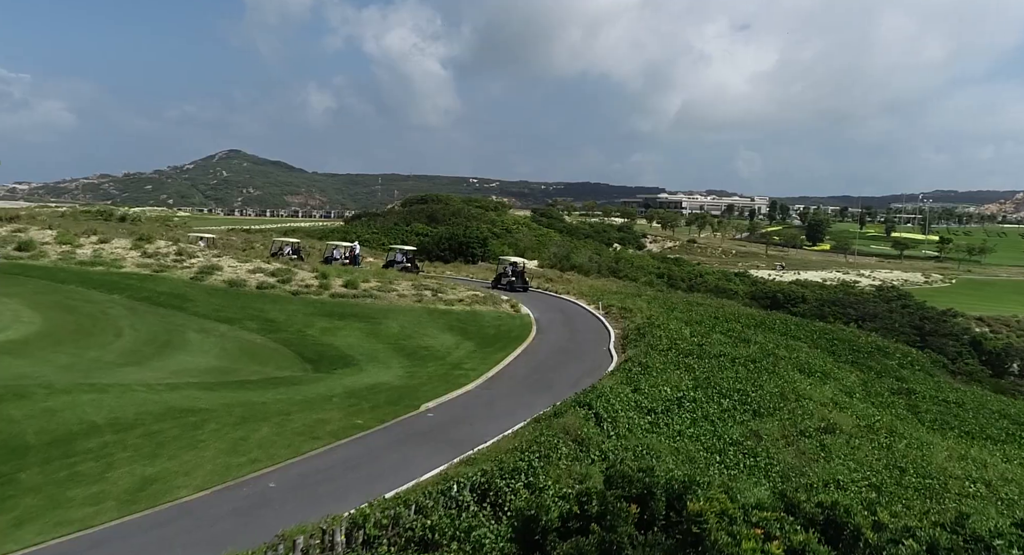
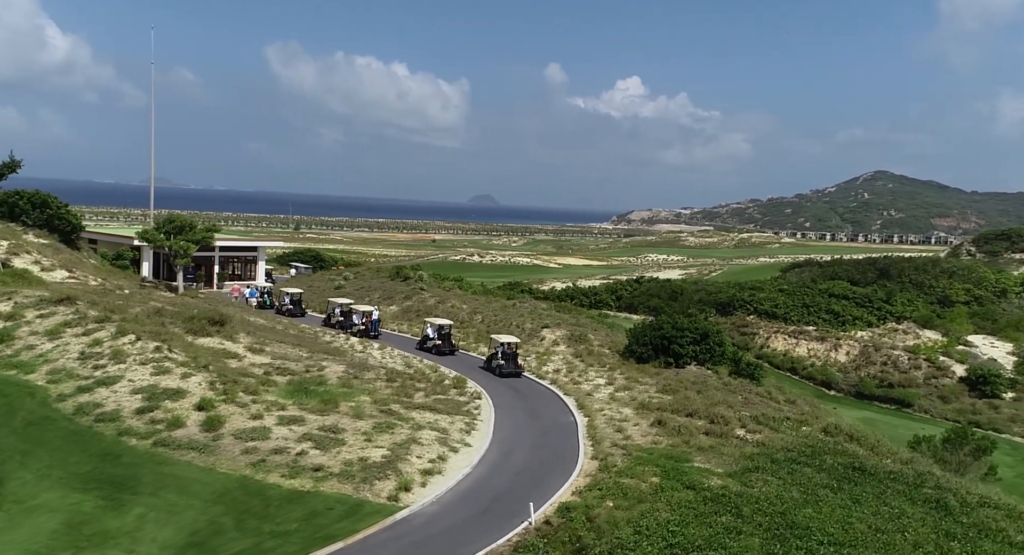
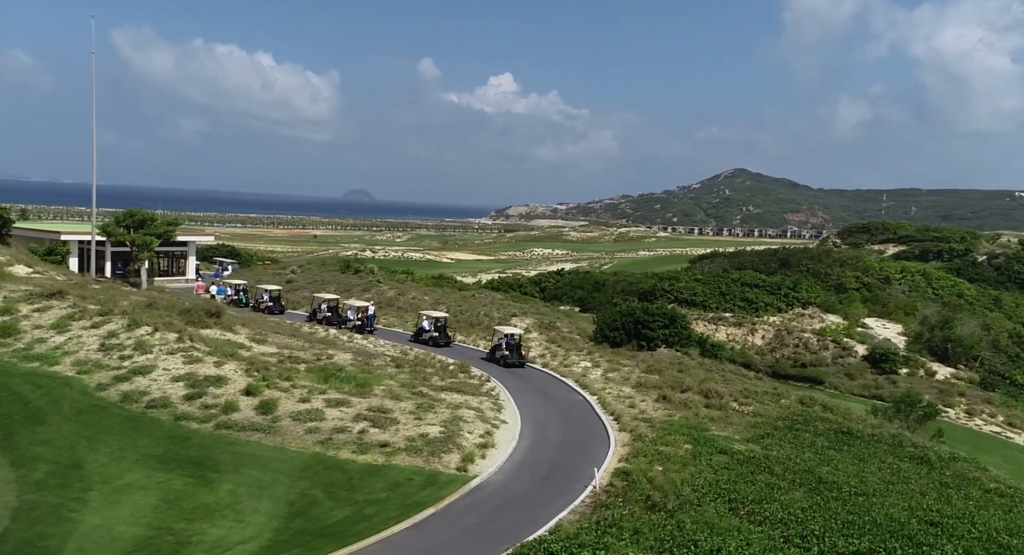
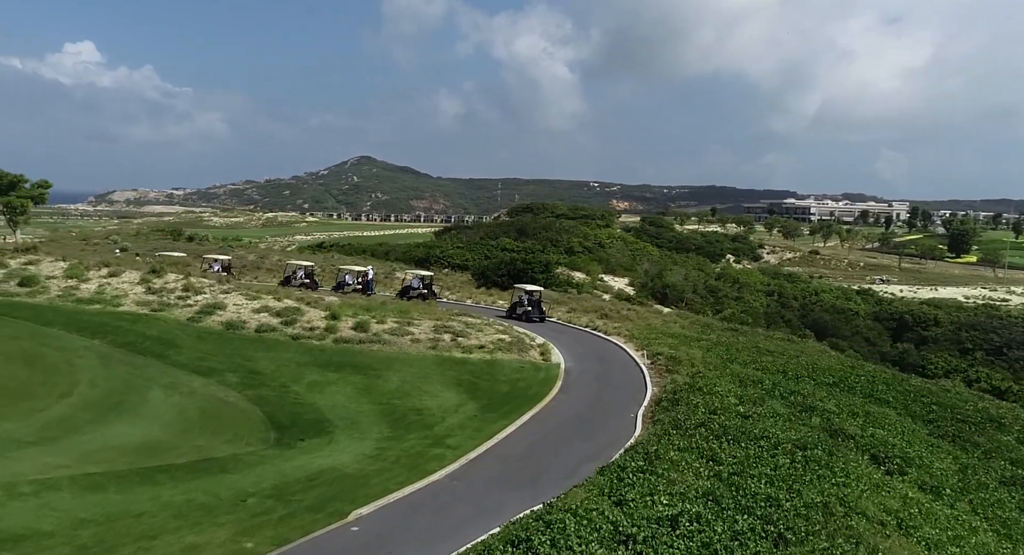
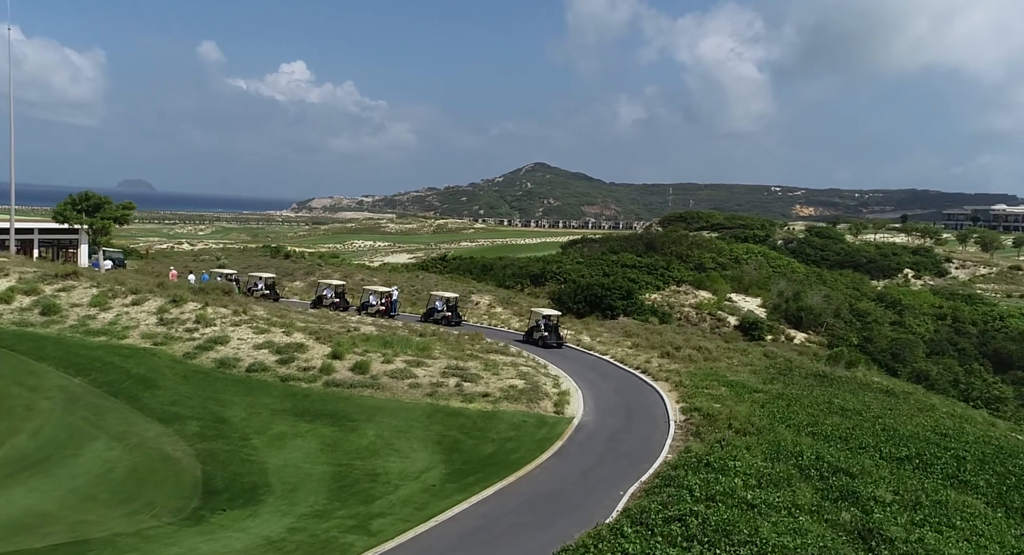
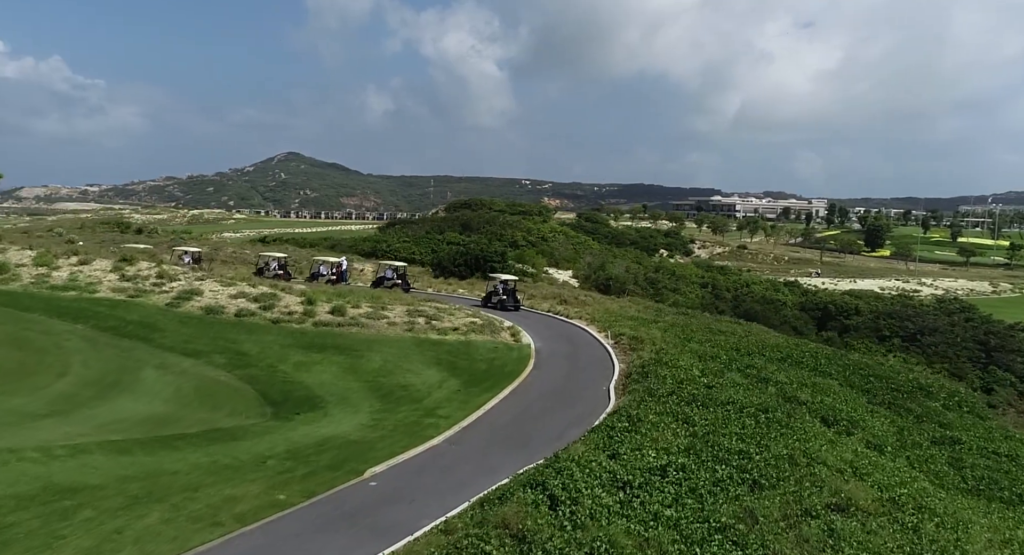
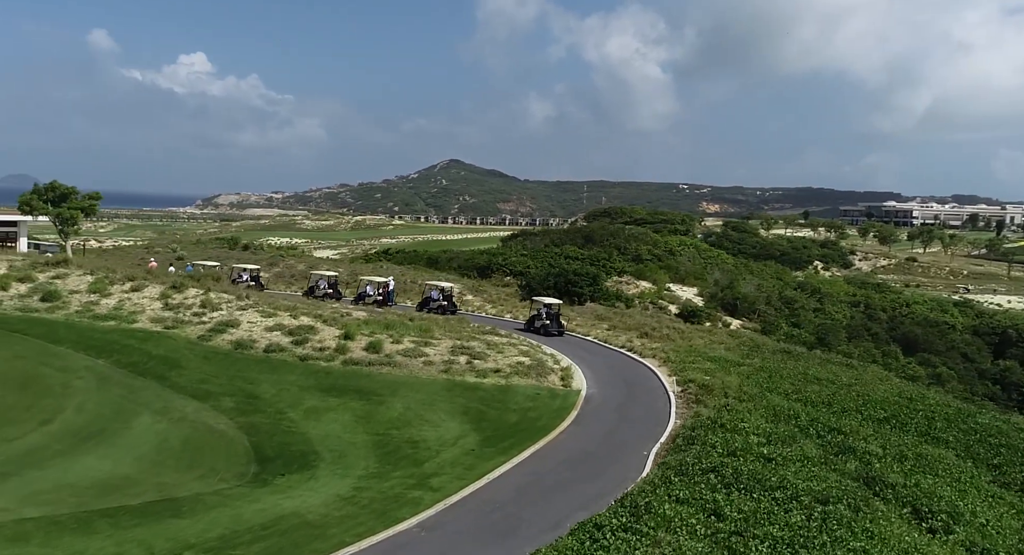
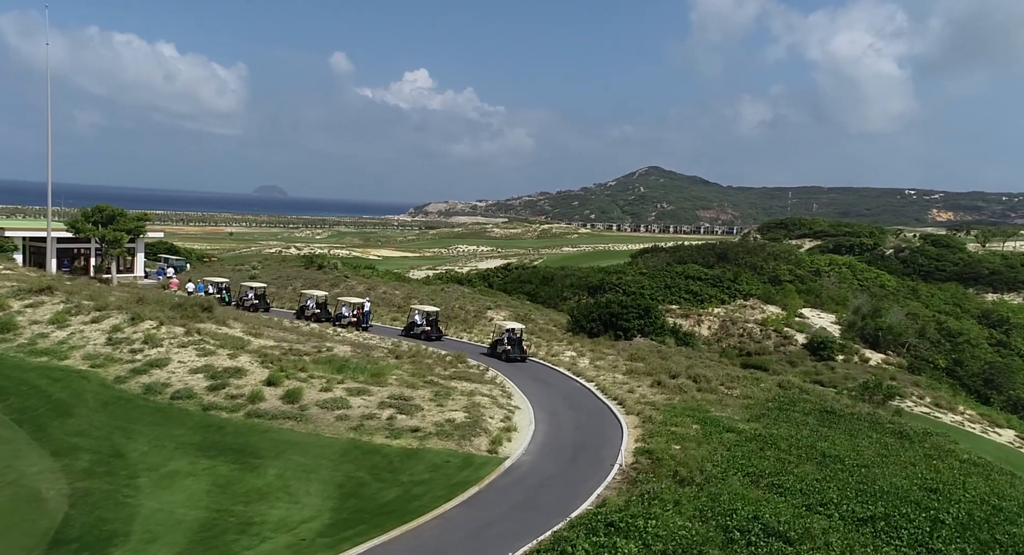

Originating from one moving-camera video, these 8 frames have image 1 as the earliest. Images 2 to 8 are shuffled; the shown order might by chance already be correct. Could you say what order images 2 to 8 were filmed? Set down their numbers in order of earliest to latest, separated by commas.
6, 4, 7, 5, 8, 3, 2
